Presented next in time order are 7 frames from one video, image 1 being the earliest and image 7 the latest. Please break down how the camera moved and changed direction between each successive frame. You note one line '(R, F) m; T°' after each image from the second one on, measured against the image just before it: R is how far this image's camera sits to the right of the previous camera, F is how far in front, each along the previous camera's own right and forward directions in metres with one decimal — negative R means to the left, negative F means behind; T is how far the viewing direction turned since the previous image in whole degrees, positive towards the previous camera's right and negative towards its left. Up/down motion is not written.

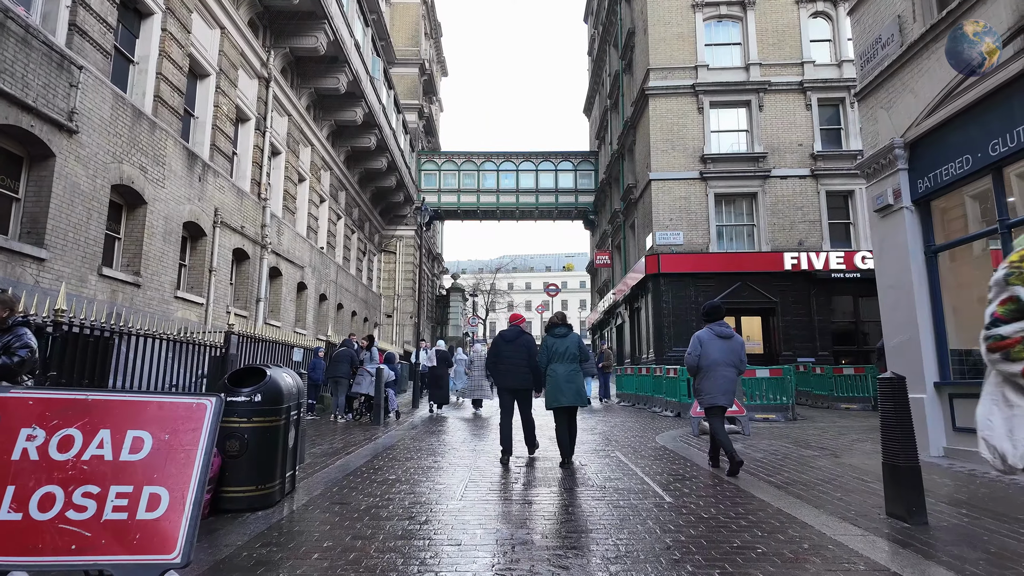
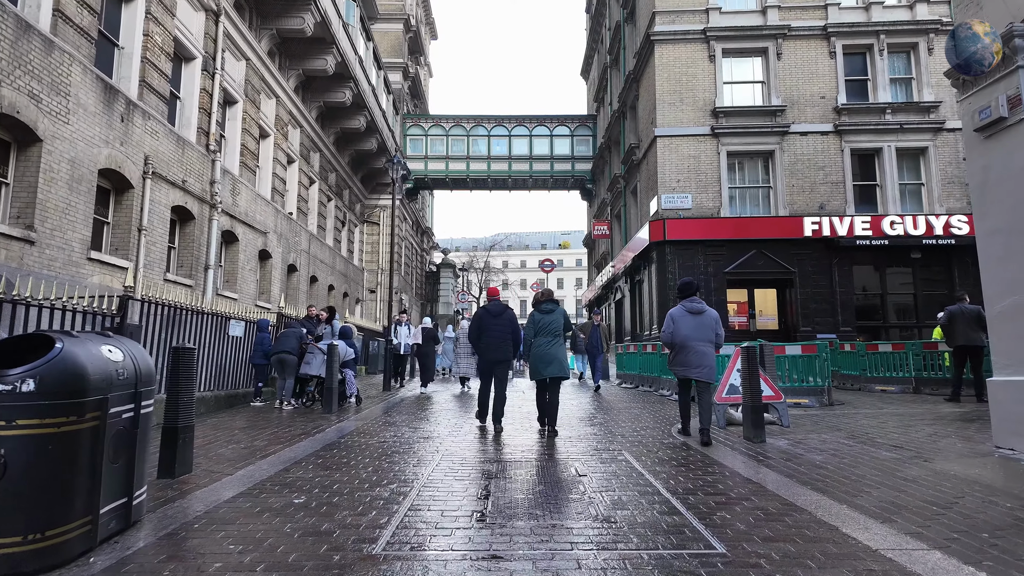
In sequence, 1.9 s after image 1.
(+0.2, +2.1) m; 0°
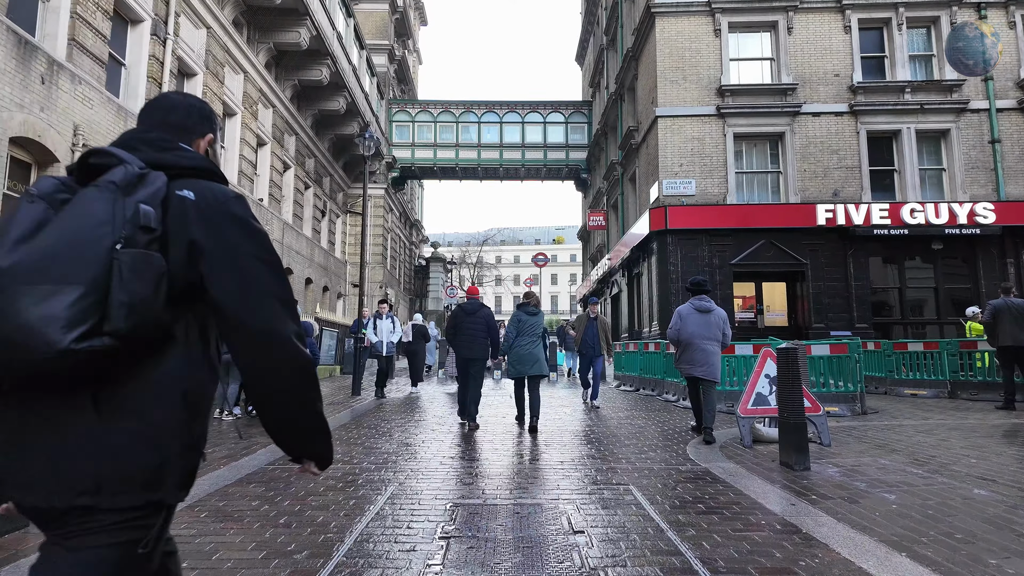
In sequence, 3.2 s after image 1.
(+0.2, +1.5) m; +1°
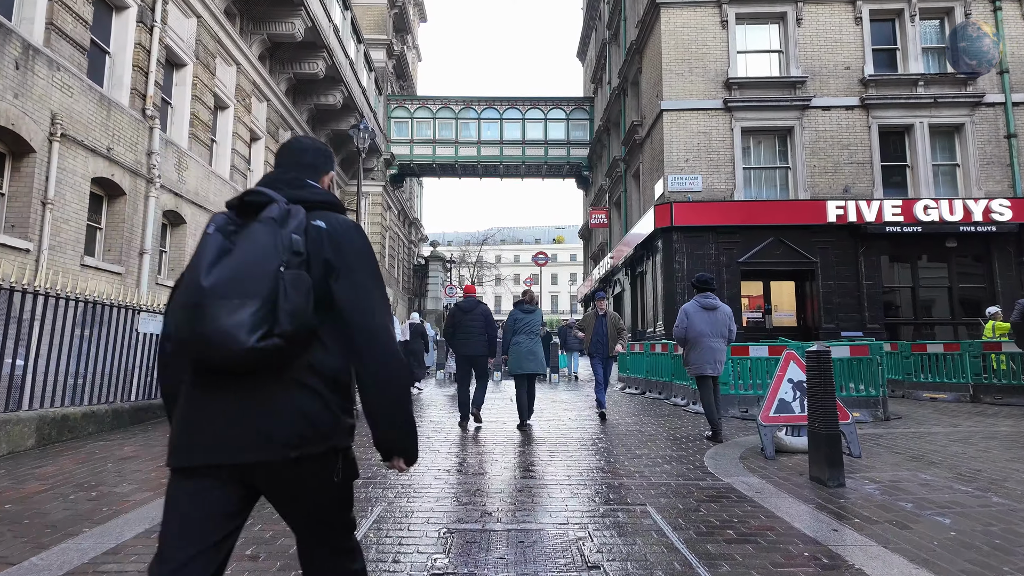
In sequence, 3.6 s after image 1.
(0.0, +0.5) m; 0°
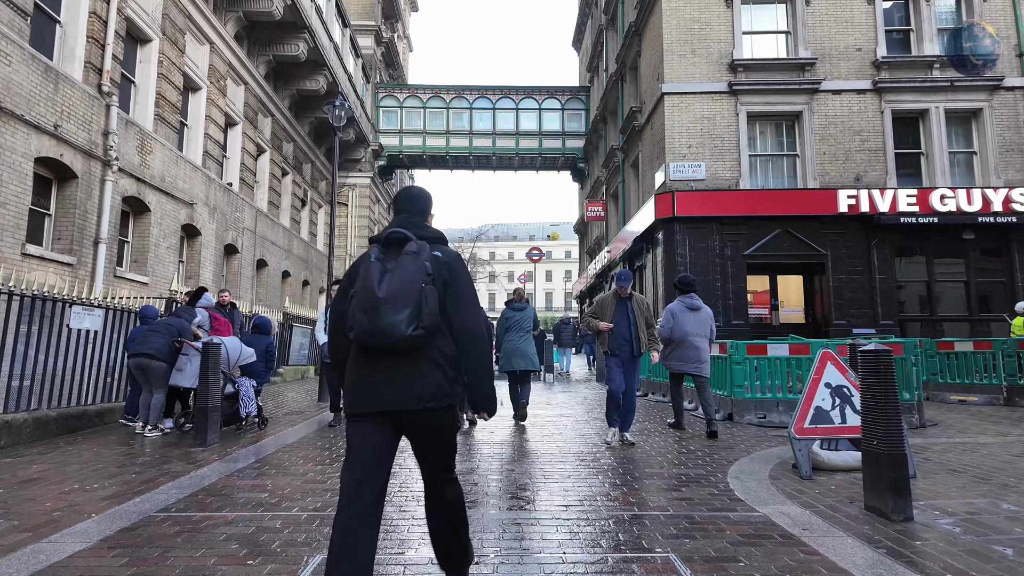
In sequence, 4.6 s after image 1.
(+0.1, +1.0) m; +1°
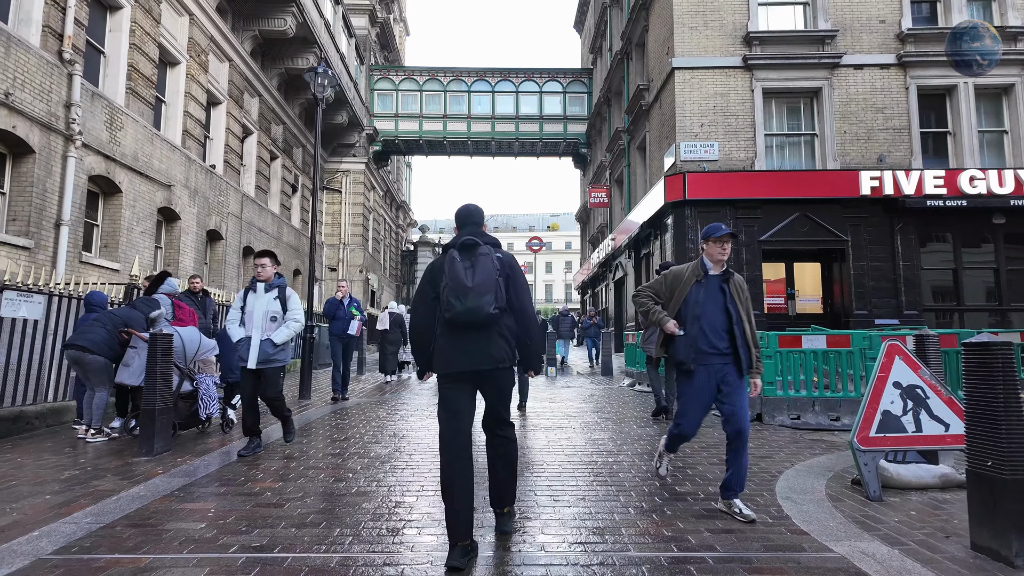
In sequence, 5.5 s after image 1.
(0.0, +0.9) m; 0°
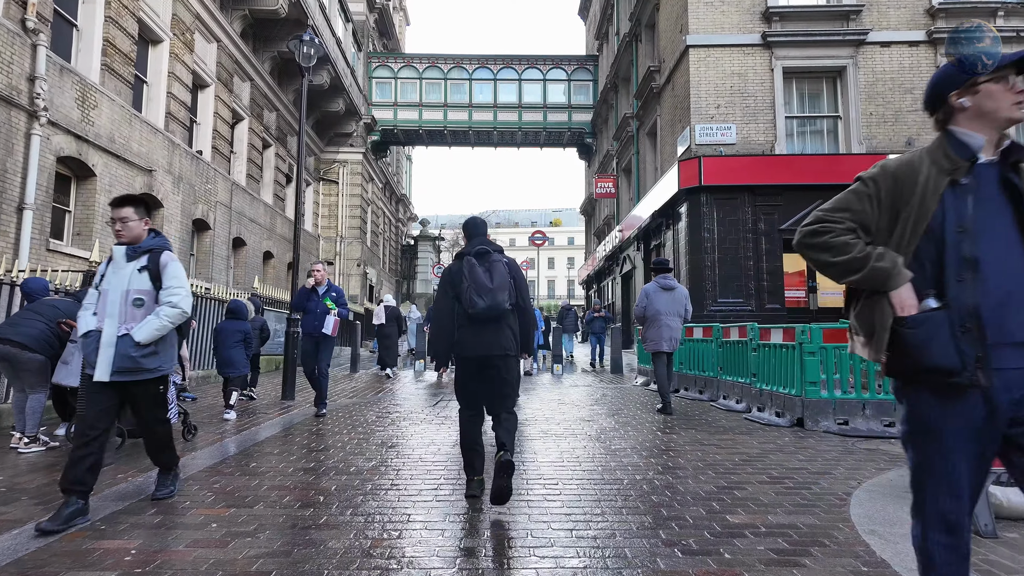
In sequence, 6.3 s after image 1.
(0.0, +0.9) m; 0°
